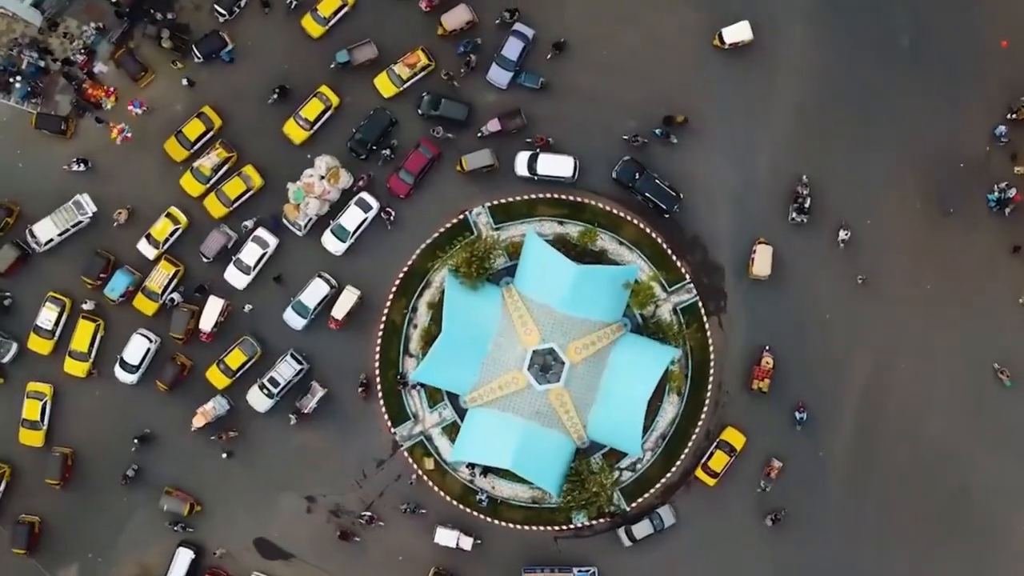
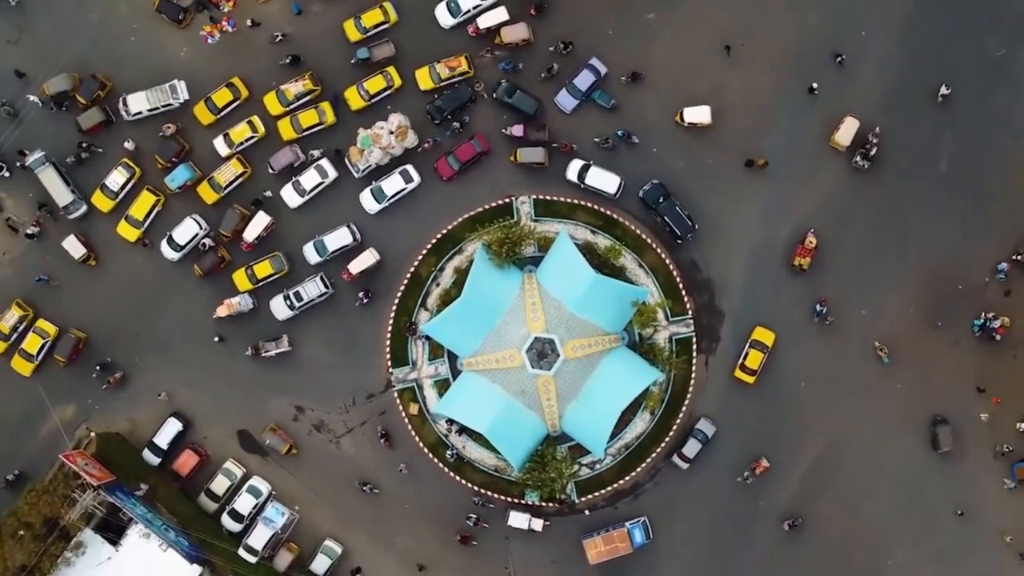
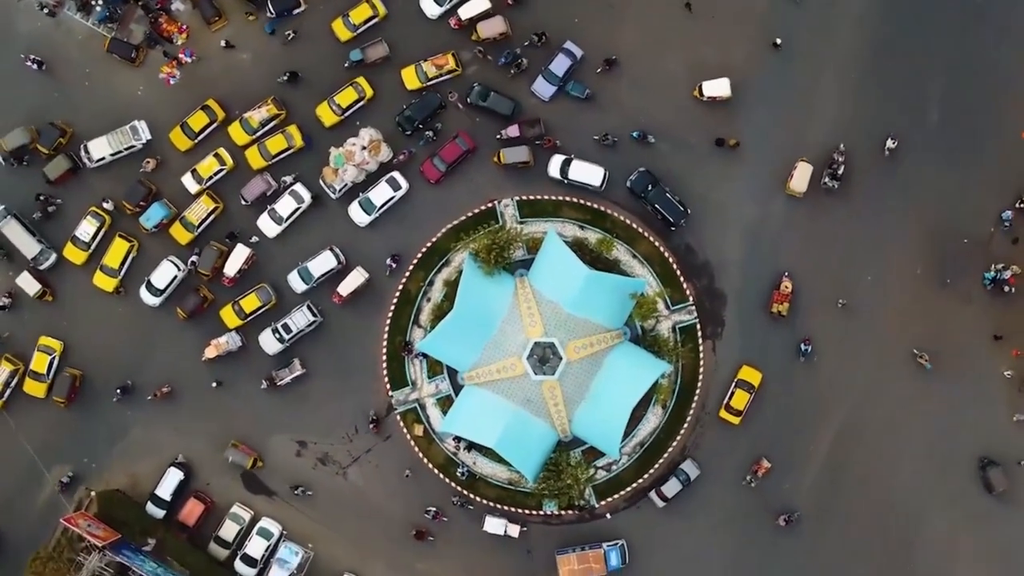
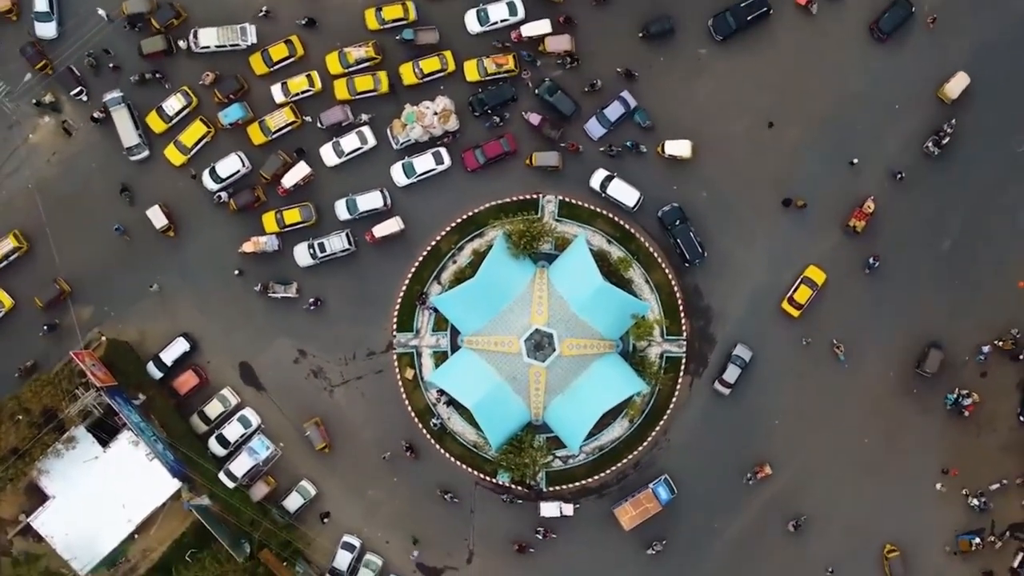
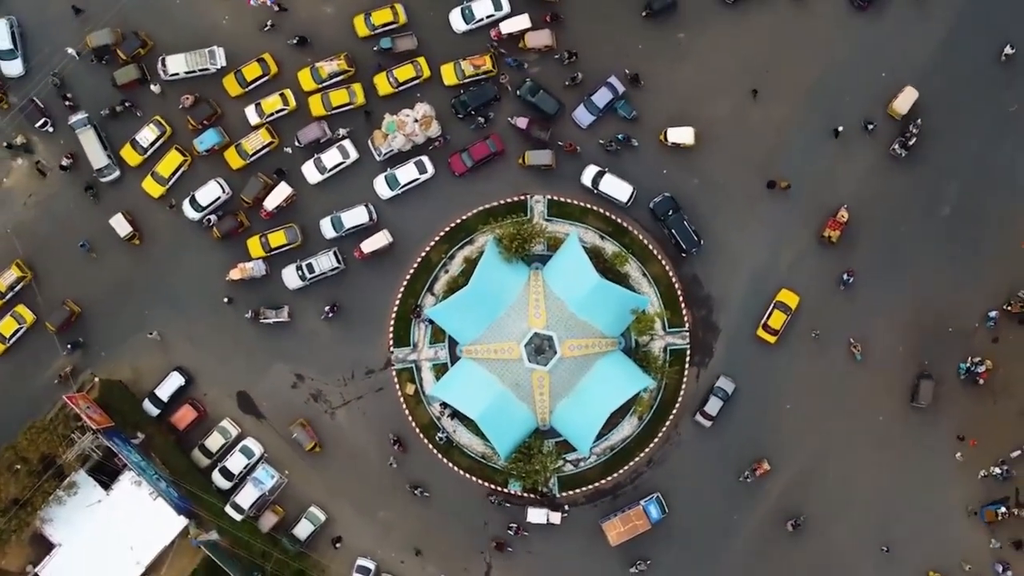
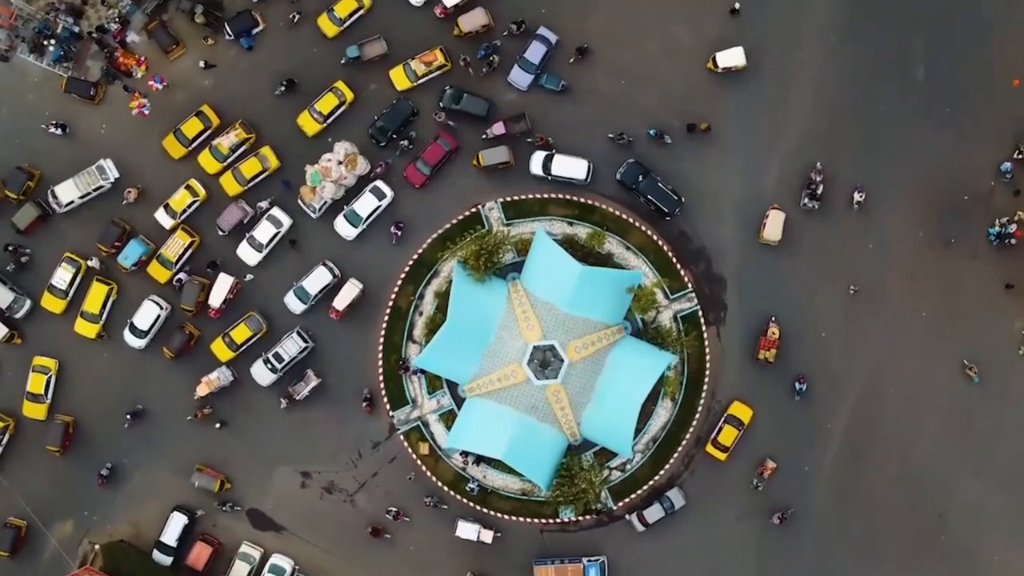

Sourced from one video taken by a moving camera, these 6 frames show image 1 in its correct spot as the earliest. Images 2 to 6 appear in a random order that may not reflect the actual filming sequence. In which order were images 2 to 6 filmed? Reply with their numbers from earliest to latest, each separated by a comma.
6, 3, 2, 5, 4
